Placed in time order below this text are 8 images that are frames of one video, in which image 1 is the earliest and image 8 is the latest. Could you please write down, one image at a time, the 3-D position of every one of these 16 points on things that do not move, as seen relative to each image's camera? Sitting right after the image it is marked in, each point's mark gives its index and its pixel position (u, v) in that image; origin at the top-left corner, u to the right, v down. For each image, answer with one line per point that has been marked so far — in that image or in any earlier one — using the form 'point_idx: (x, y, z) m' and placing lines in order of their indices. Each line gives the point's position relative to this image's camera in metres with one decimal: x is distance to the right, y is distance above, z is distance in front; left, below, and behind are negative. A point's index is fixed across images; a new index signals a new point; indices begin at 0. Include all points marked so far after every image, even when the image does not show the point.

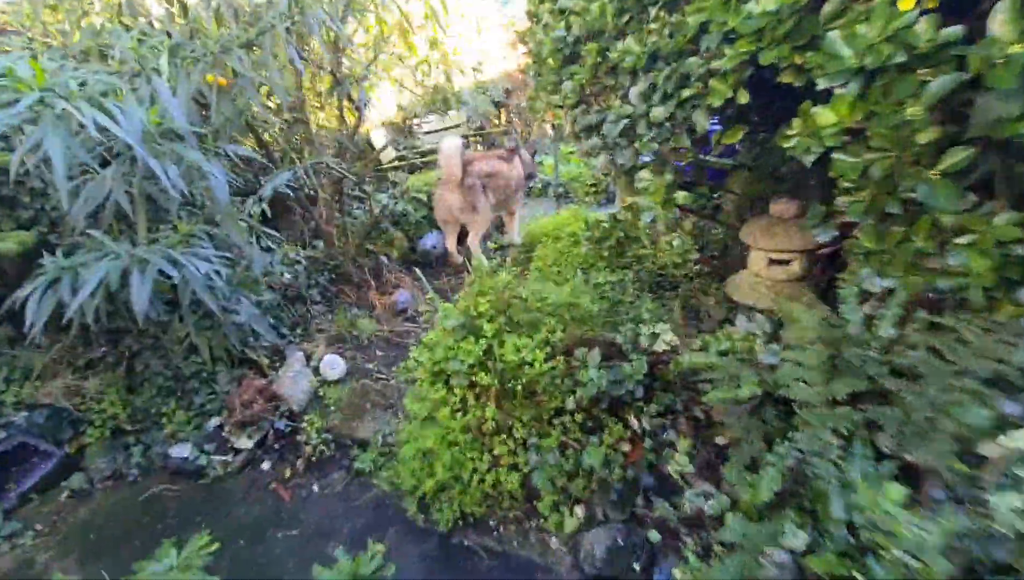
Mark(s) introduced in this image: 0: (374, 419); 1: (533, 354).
0: (-0.8, -0.7, +2.7) m
1: (+0.1, -0.3, +2.0) m
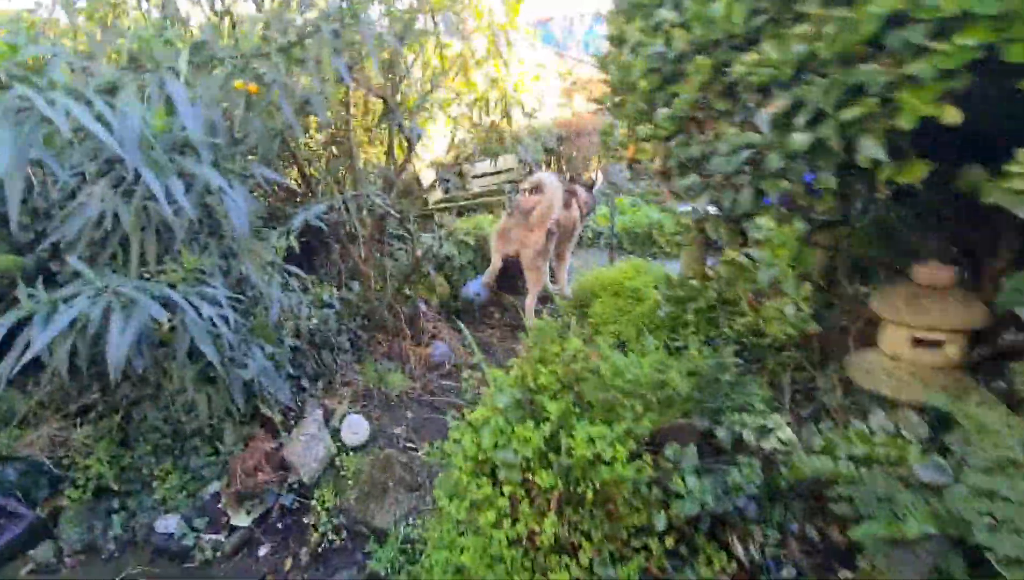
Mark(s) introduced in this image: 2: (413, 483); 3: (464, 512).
0: (-0.5, -1.0, +2.2) m
1: (+0.3, -0.5, +1.5) m
2: (-0.5, -0.9, +2.3) m
3: (-0.2, -0.7, +1.7) m
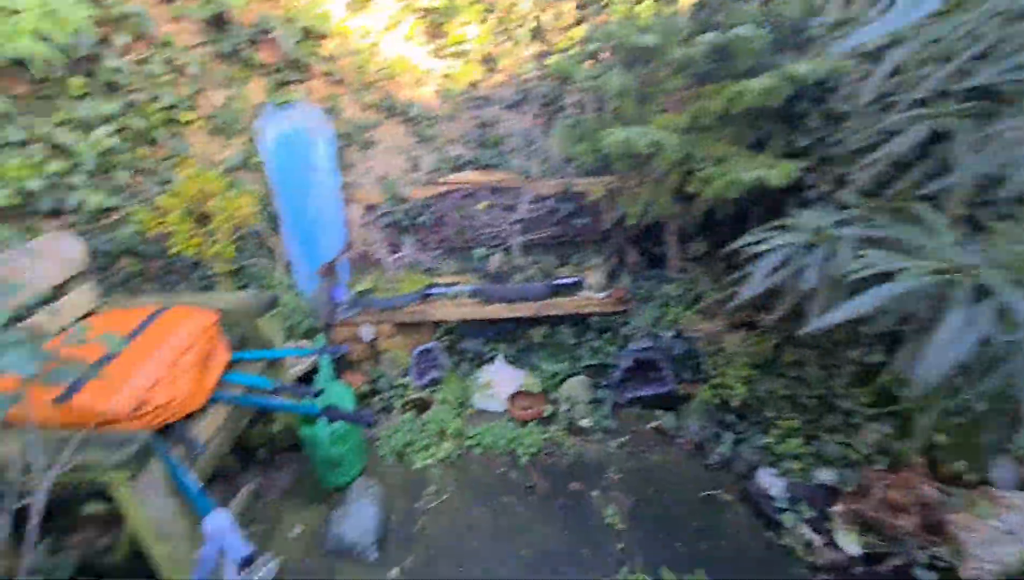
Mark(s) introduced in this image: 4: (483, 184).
0: (+1.3, -0.9, +1.4) m
1: (+1.5, -0.6, +0.3) m
2: (+1.4, -0.8, +1.4) m
3: (+1.2, -0.8, +0.7) m
4: (-0.2, +0.7, +3.2) m
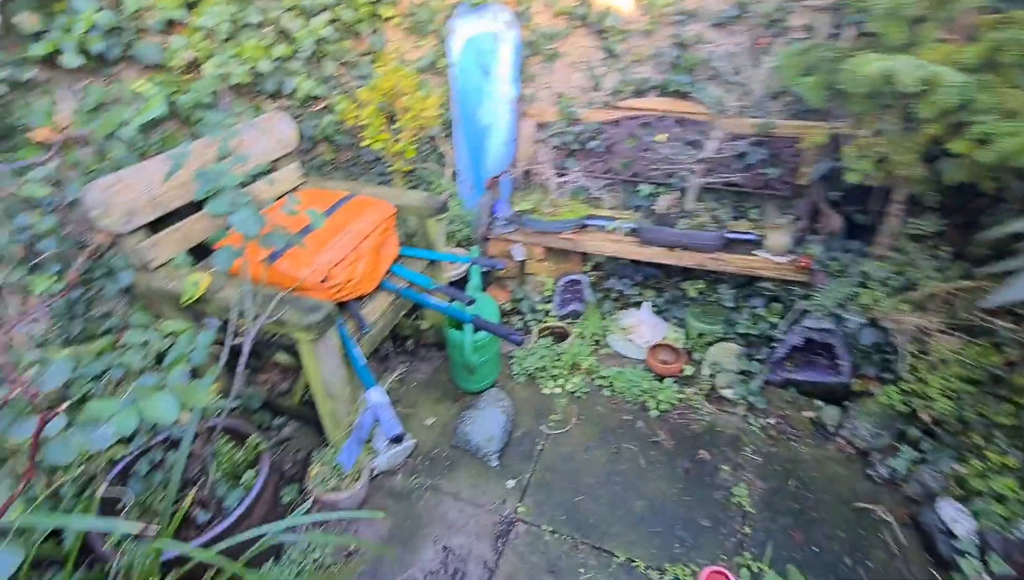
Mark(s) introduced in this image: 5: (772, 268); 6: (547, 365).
0: (+1.6, -1.0, +1.0) m
1: (+1.5, -0.9, -0.1) m
2: (+1.7, -1.0, +1.0) m
3: (+1.3, -0.9, +0.4) m
4: (+0.9, +1.0, +2.9) m
5: (+1.4, +0.1, +2.6) m
6: (+0.2, -0.4, +2.8) m
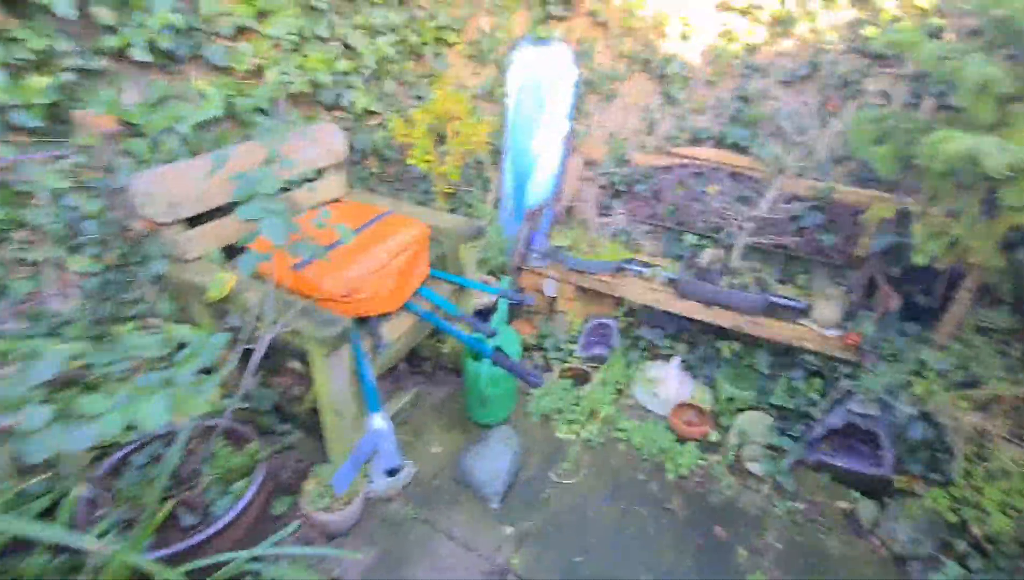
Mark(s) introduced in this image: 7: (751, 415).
0: (+1.5, -1.3, +0.8) m
1: (+1.3, -1.1, -0.4) m
2: (+1.6, -1.3, +0.8) m
3: (+1.2, -1.2, +0.2) m
4: (+1.2, +0.7, +2.8) m
5: (+1.5, -0.3, +2.4) m
6: (+0.3, -0.6, +2.7) m
7: (+1.2, -0.7, +2.6) m
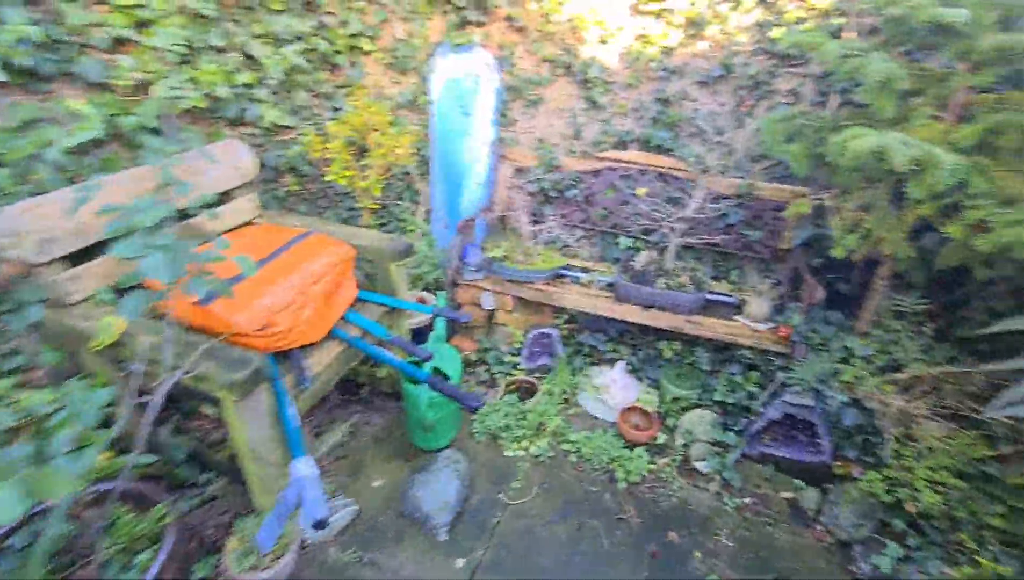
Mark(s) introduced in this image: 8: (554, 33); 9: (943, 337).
0: (+1.4, -1.2, +0.8) m
1: (+1.4, -1.1, -0.3) m
2: (+1.5, -1.2, +0.8) m
3: (+1.2, -1.1, +0.2) m
4: (+0.8, +0.7, +2.8) m
5: (+1.2, -0.2, +2.5) m
6: (0.0, -0.7, +2.6) m
7: (+1.0, -0.7, +2.6) m
8: (+0.3, +1.5, +2.9) m
9: (+1.9, -0.2, +2.2) m
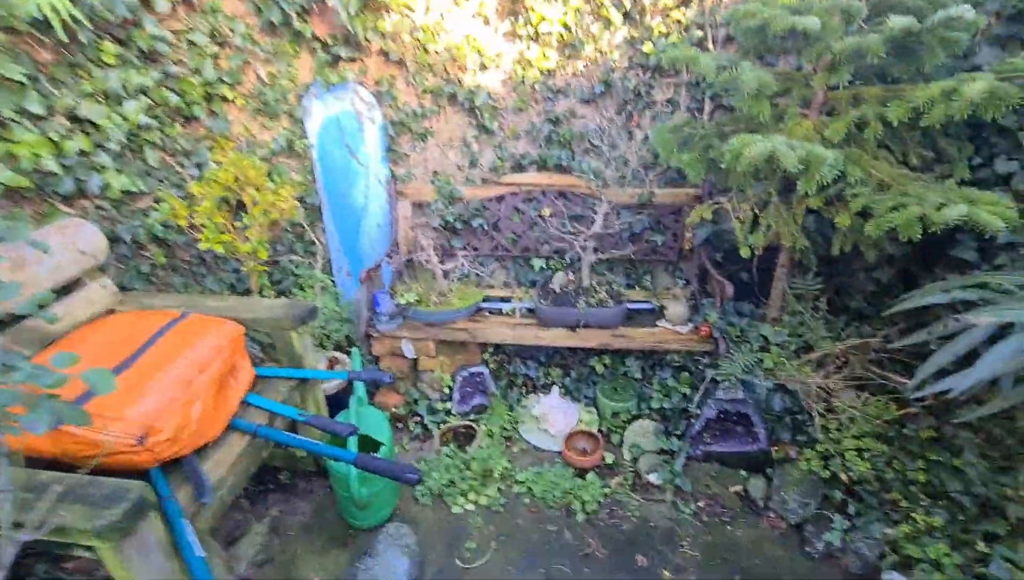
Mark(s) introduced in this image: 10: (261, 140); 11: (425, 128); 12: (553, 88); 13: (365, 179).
0: (+1.5, -1.1, +0.9) m
1: (+1.6, -0.9, -0.2) m
2: (+1.6, -1.1, +0.9) m
3: (+1.3, -1.0, +0.2) m
4: (+0.2, +0.6, +2.8) m
5: (+0.8, -0.3, +2.5) m
6: (-0.3, -0.9, +2.4) m
7: (+0.7, -0.7, +2.6) m
8: (-0.4, +1.3, +2.8) m
9: (+1.6, -0.1, +2.4) m
10: (-1.4, +0.8, +2.7) m
11: (-0.5, +0.9, +2.8) m
12: (+0.2, +1.1, +2.8) m
13: (-0.8, +0.6, +2.7) m
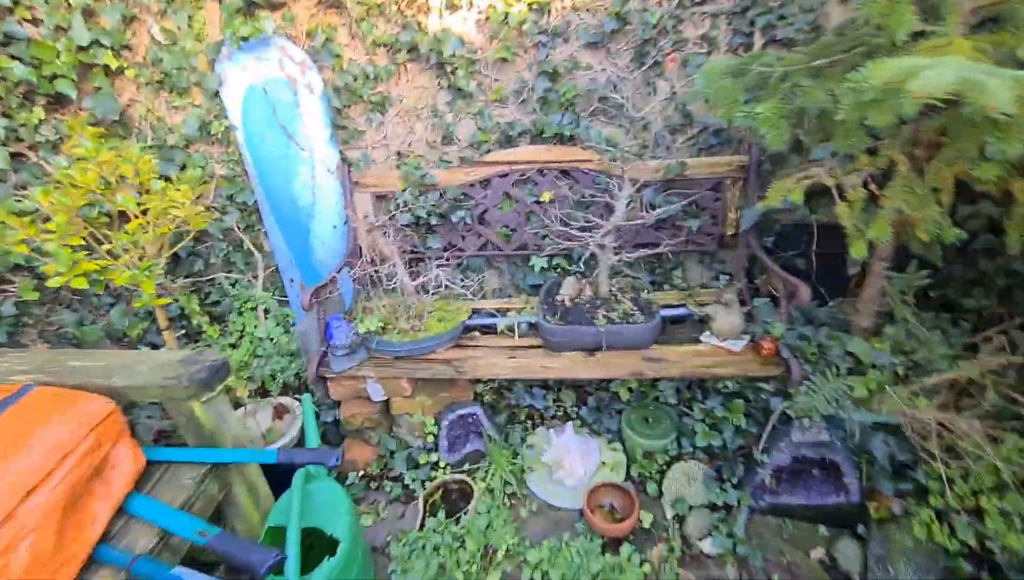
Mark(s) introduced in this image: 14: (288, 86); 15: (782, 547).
0: (+1.5, -1.2, +0.3) m
1: (+1.7, -1.0, -0.8) m
2: (+1.6, -1.1, +0.3) m
3: (+1.4, -1.1, -0.3) m
4: (+0.2, +0.5, +2.1) m
5: (+0.8, -0.3, +1.9) m
6: (-0.2, -1.0, +1.8) m
7: (+0.7, -0.7, +2.0) m
8: (-0.5, +1.2, +2.1) m
9: (+1.6, -0.1, +1.8) m
10: (-1.4, +0.7, +2.0) m
11: (-0.6, +0.9, +2.2) m
12: (+0.1, +1.1, +2.1) m
13: (-0.9, +0.5, +2.1) m
14: (-0.9, +0.8, +2.0) m
15: (+1.0, -1.0, +1.8) m
